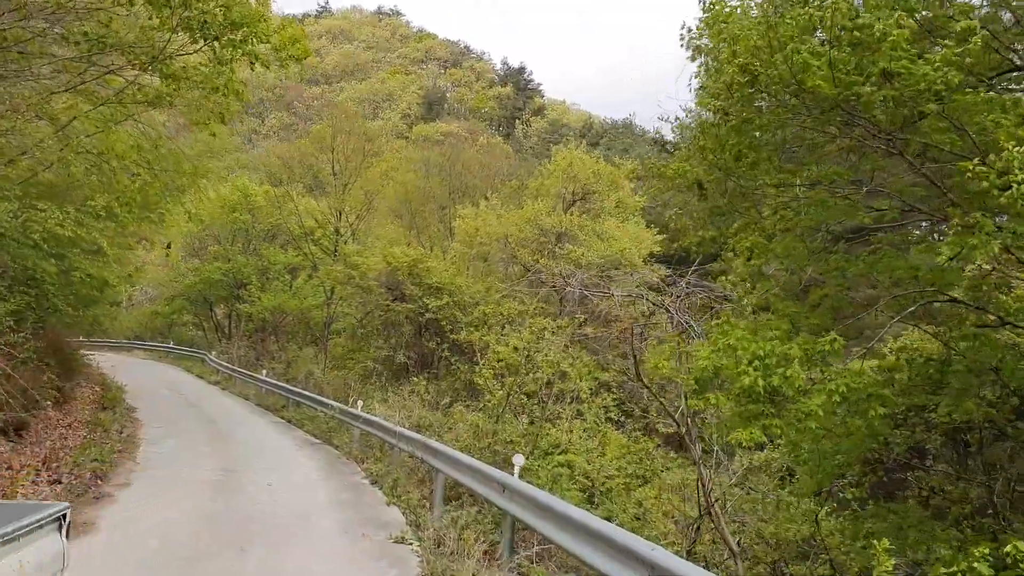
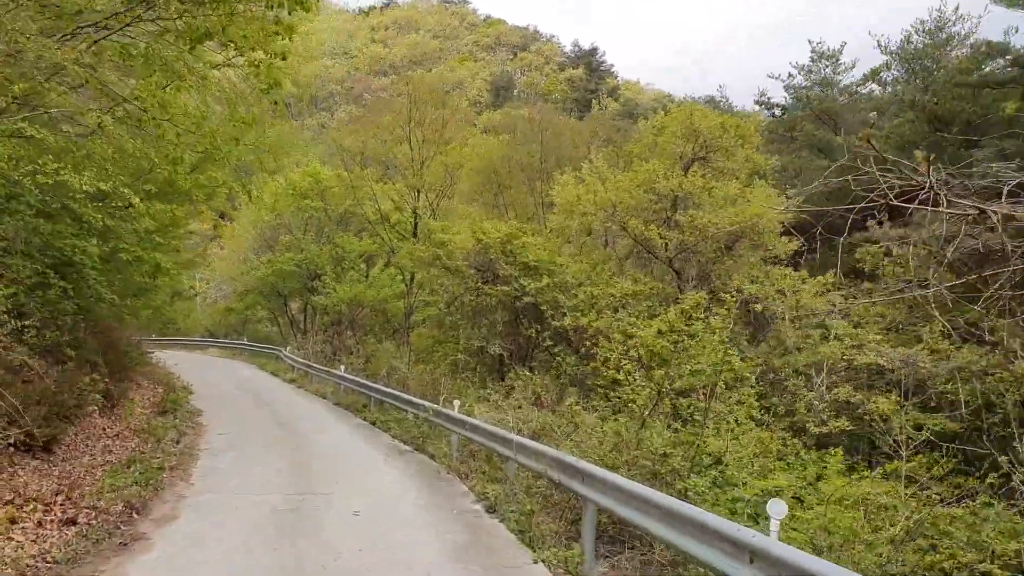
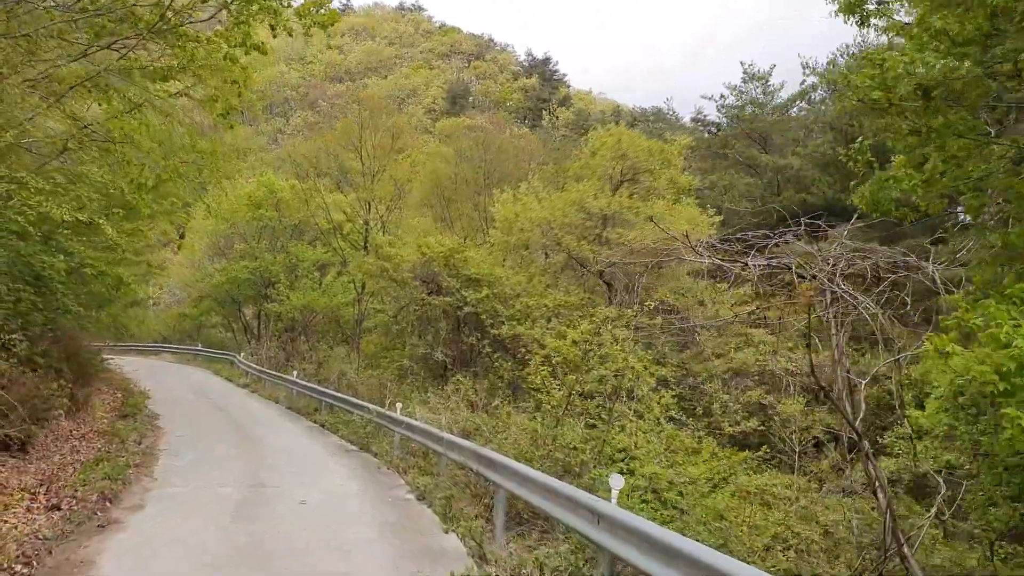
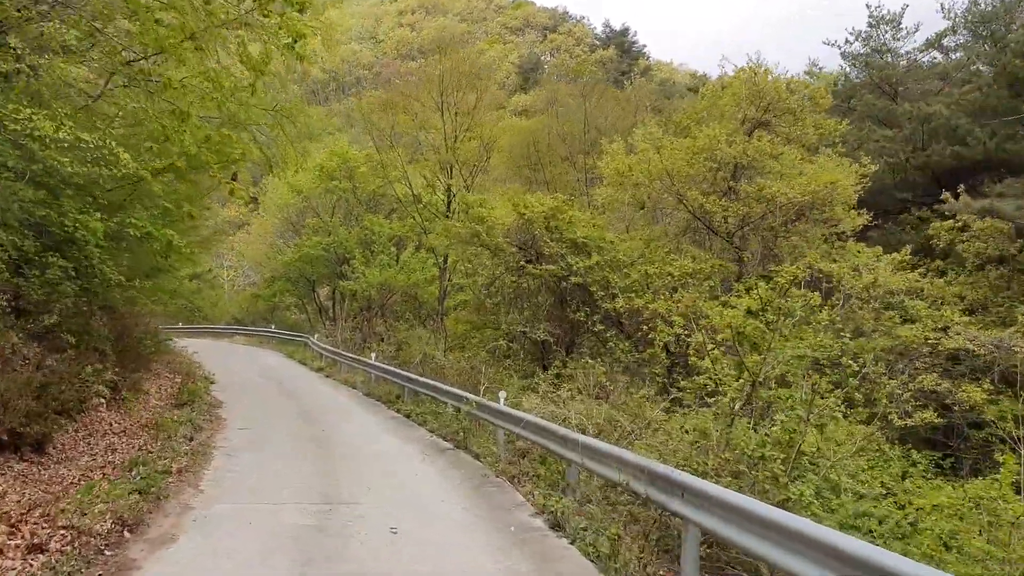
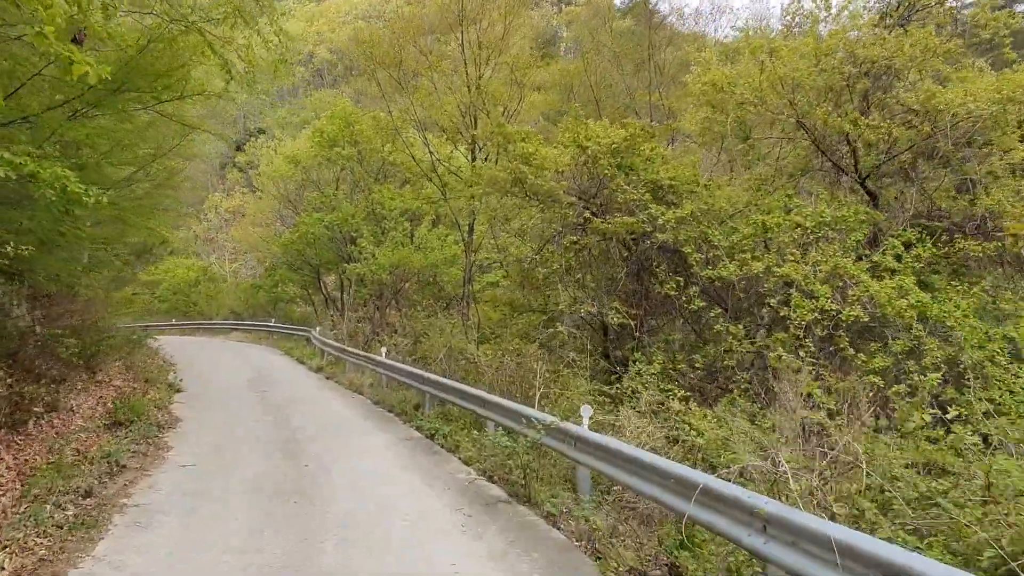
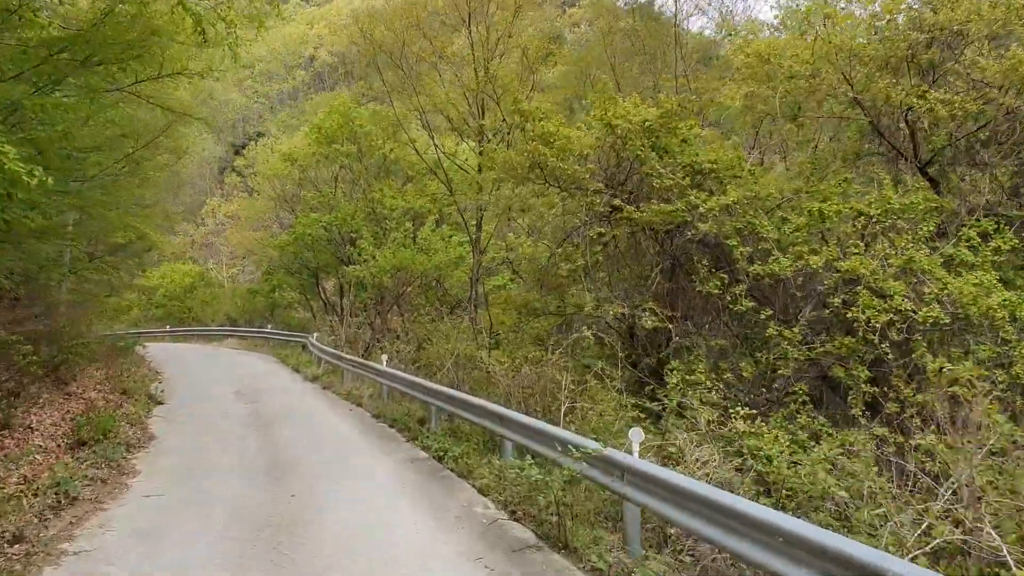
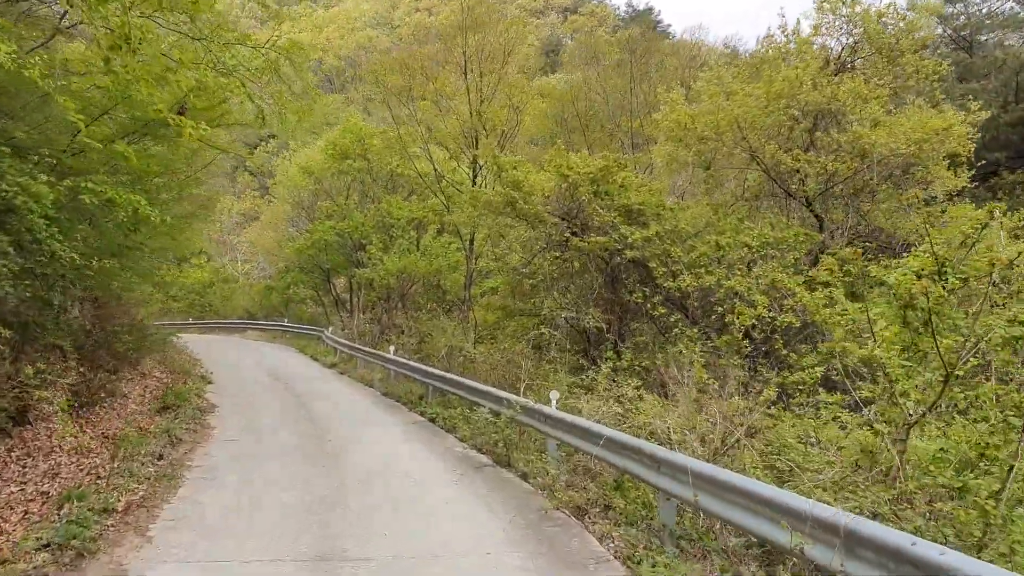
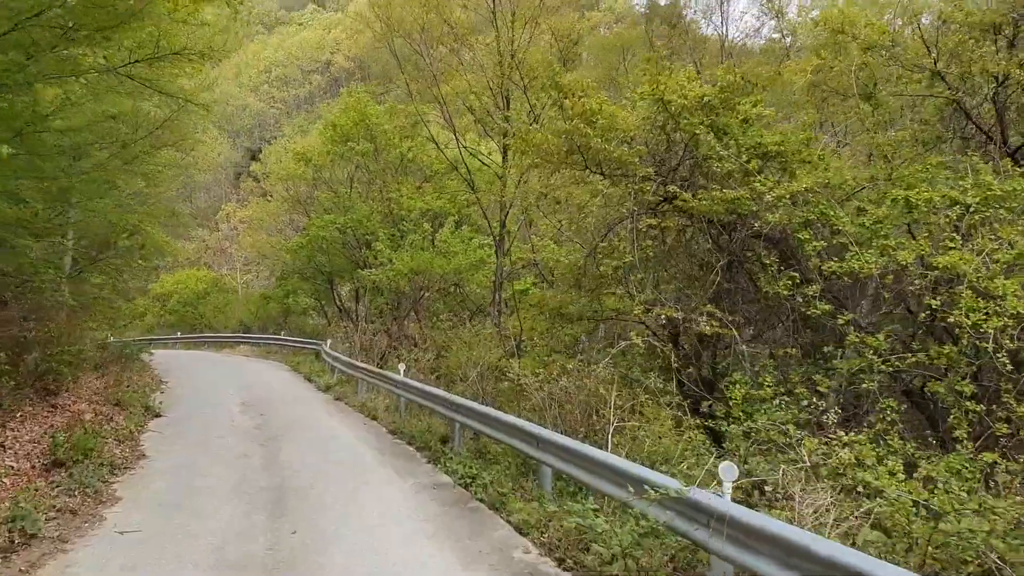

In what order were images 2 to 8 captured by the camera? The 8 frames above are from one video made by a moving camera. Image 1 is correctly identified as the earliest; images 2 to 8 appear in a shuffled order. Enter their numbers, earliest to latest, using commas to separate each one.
3, 2, 4, 7, 5, 6, 8
